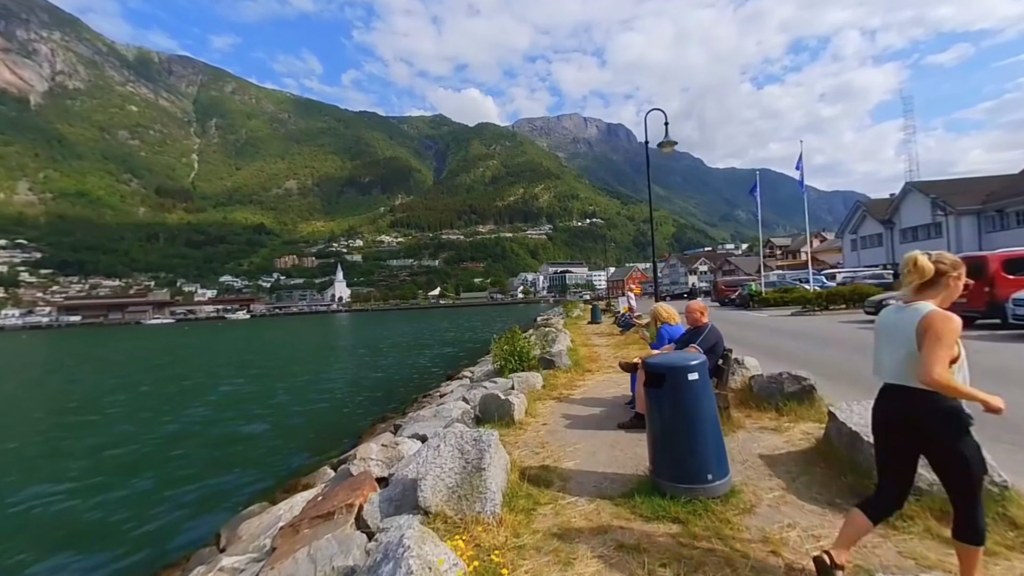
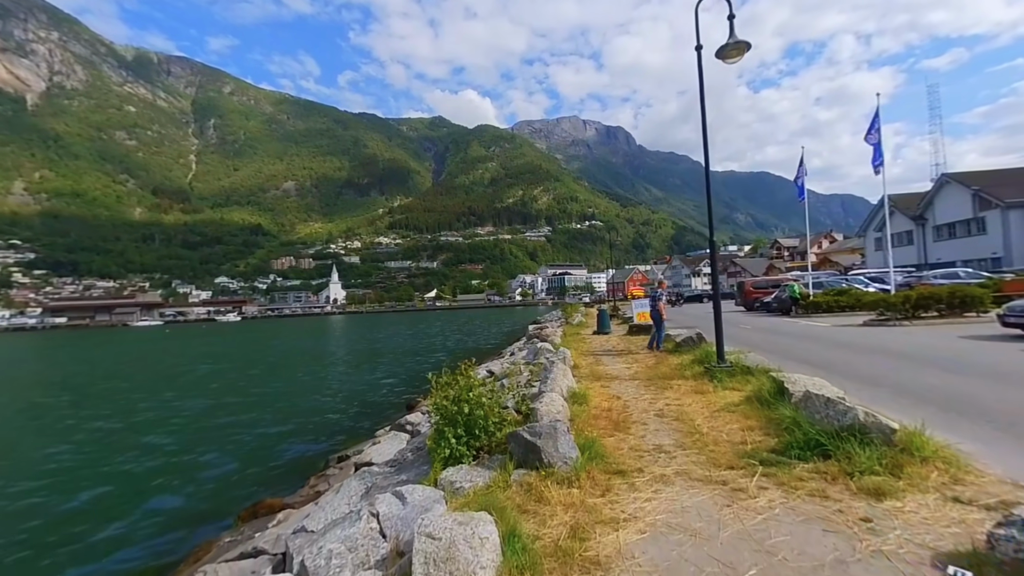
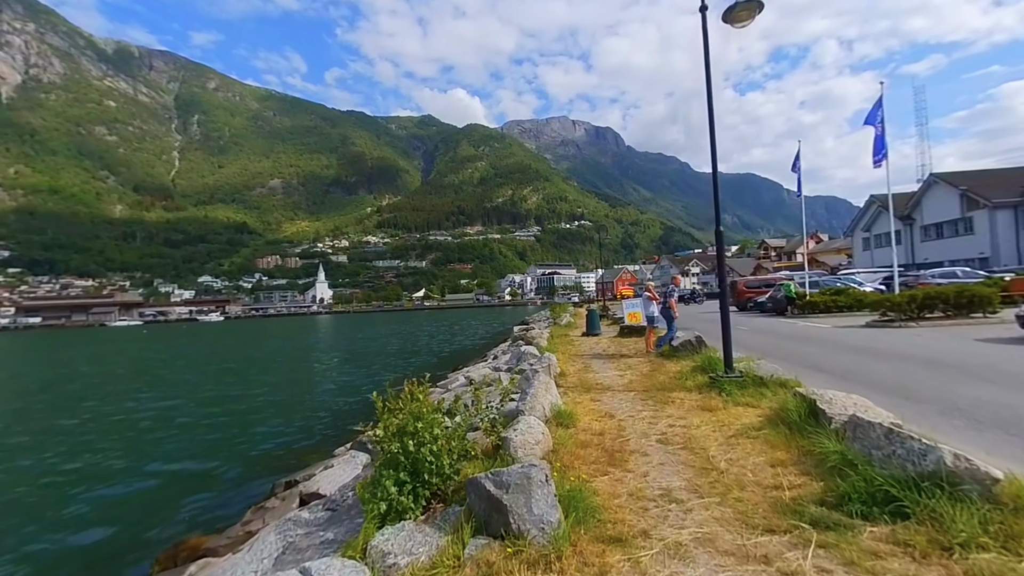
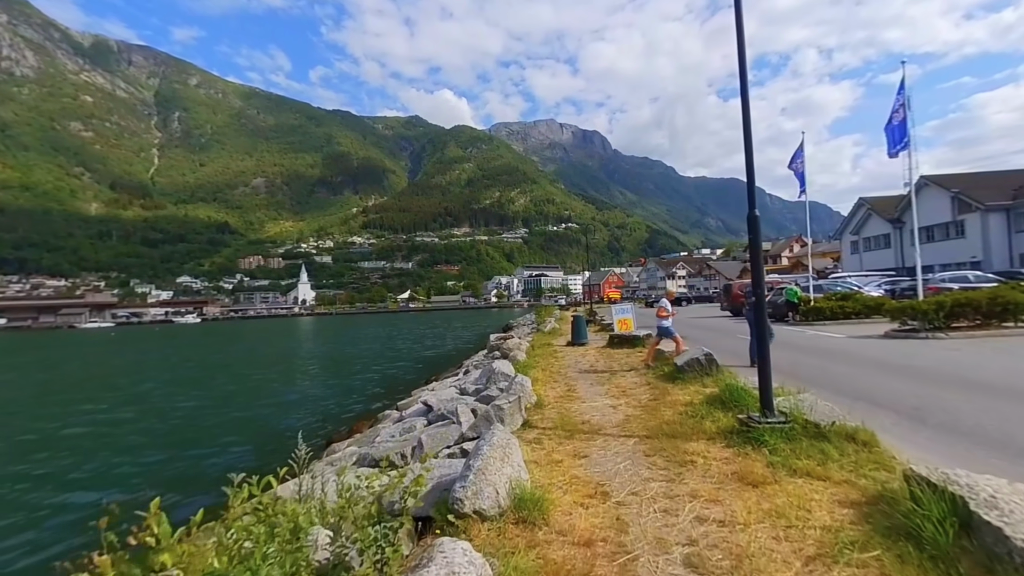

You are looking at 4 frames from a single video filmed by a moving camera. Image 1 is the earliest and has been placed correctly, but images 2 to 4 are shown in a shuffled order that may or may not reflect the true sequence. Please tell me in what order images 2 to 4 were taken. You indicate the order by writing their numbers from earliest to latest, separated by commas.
2, 3, 4
